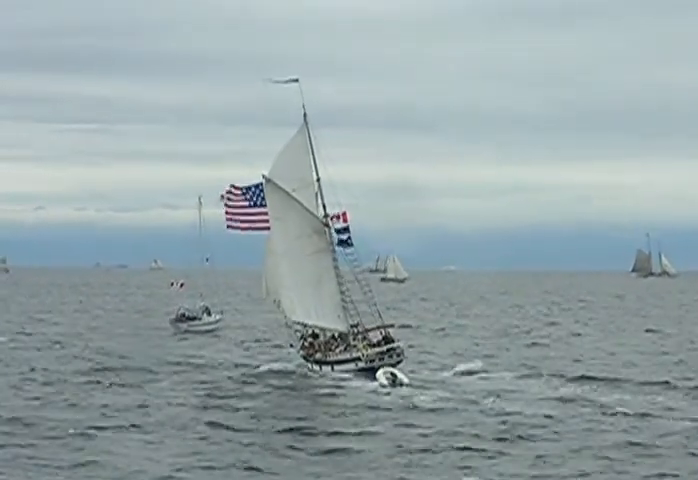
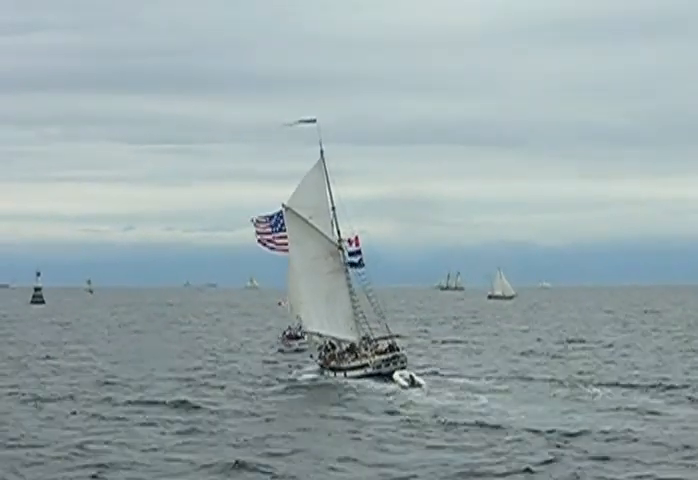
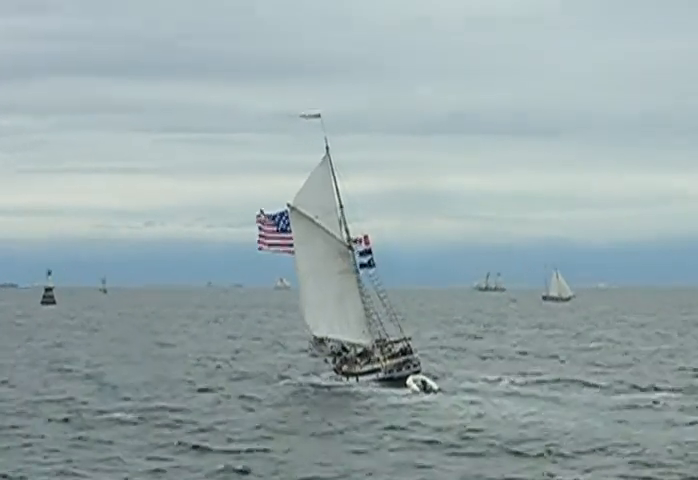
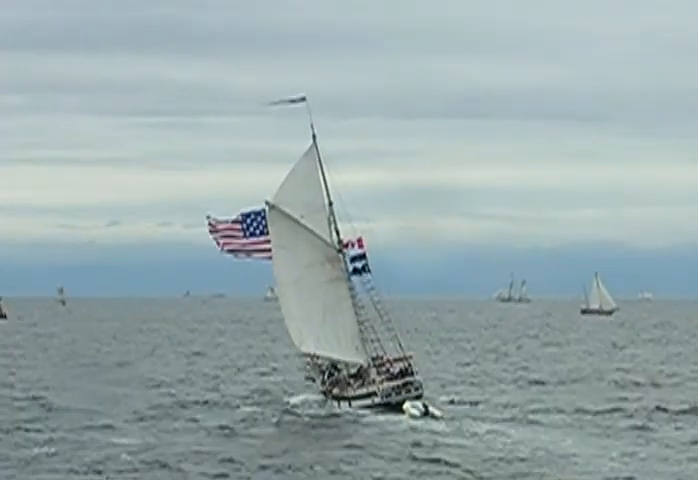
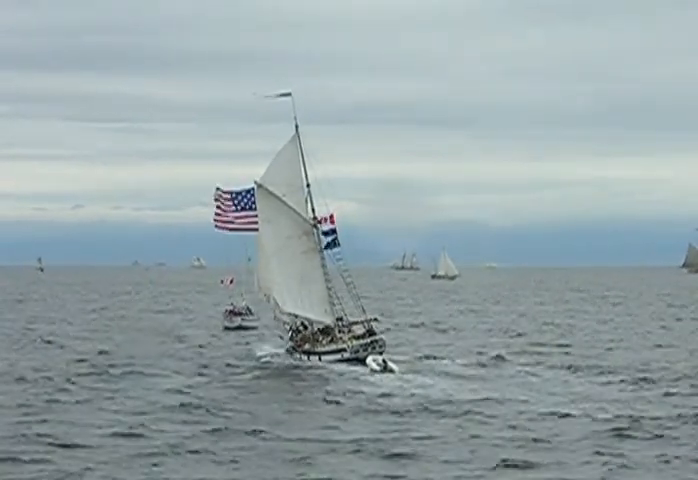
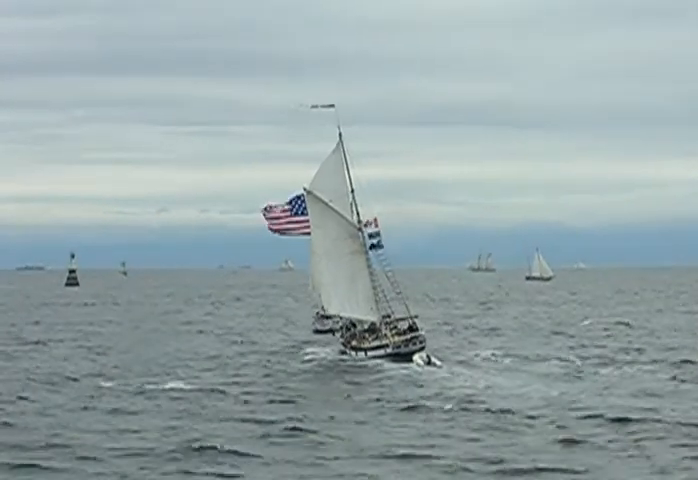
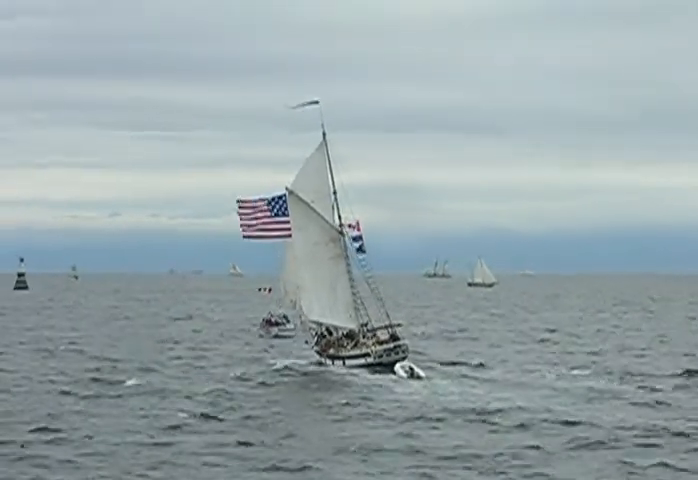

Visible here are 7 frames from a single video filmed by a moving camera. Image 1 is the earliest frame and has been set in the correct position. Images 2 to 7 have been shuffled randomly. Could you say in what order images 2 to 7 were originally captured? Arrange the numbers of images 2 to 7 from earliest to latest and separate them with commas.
5, 7, 2, 6, 3, 4
